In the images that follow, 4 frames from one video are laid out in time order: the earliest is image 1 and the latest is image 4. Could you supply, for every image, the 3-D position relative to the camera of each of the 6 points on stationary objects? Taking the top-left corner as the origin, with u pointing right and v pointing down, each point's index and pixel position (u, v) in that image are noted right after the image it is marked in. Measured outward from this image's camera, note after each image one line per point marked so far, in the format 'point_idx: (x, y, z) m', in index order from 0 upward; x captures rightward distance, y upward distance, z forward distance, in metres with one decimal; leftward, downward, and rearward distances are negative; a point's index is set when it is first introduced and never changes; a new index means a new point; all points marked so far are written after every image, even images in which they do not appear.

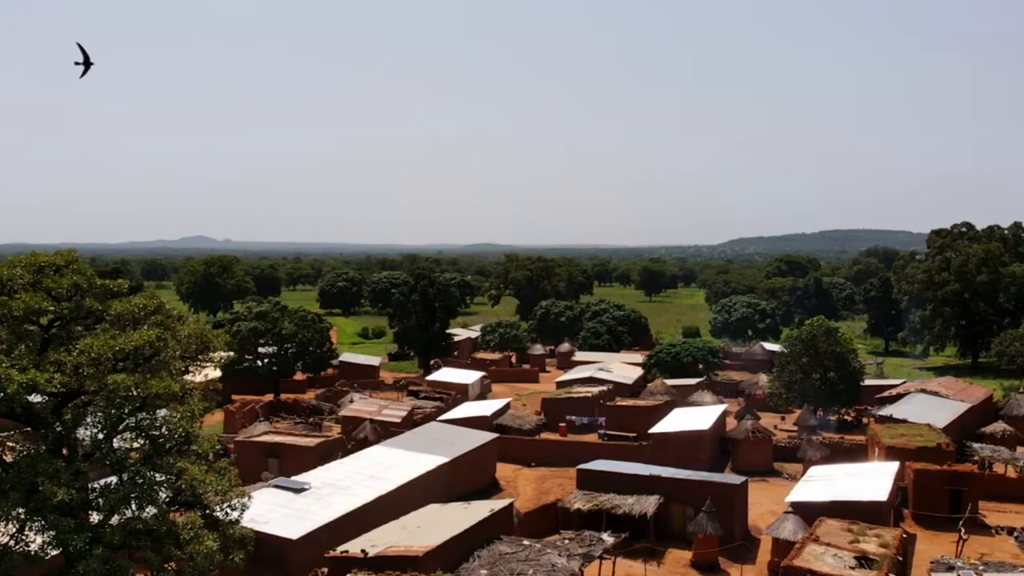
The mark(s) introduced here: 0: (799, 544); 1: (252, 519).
0: (+5.7, -5.1, +15.4) m
1: (-5.3, -4.7, +15.6) m
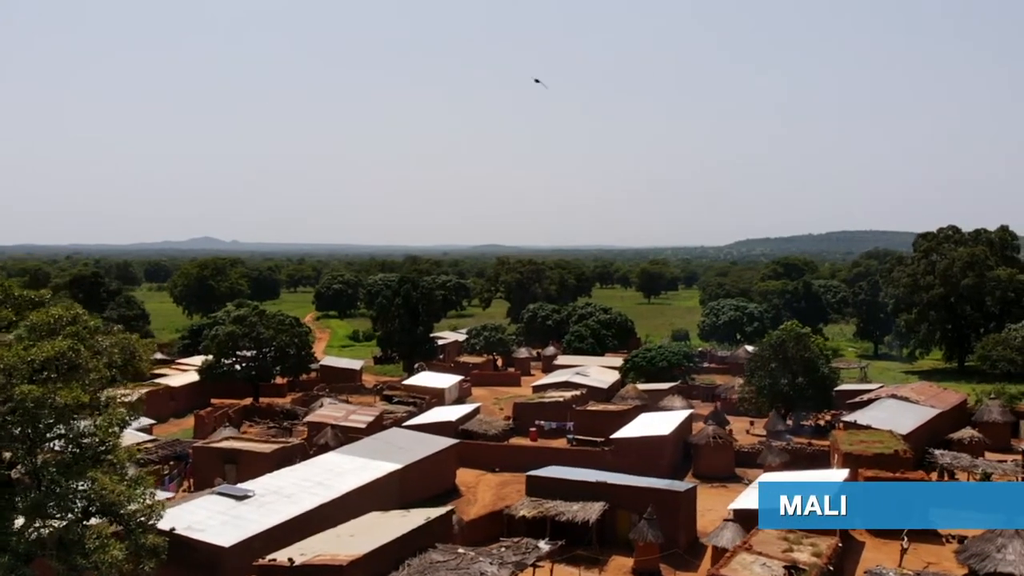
0: (+4.4, -5.3, +15.4) m
1: (-6.6, -4.9, +15.7) m
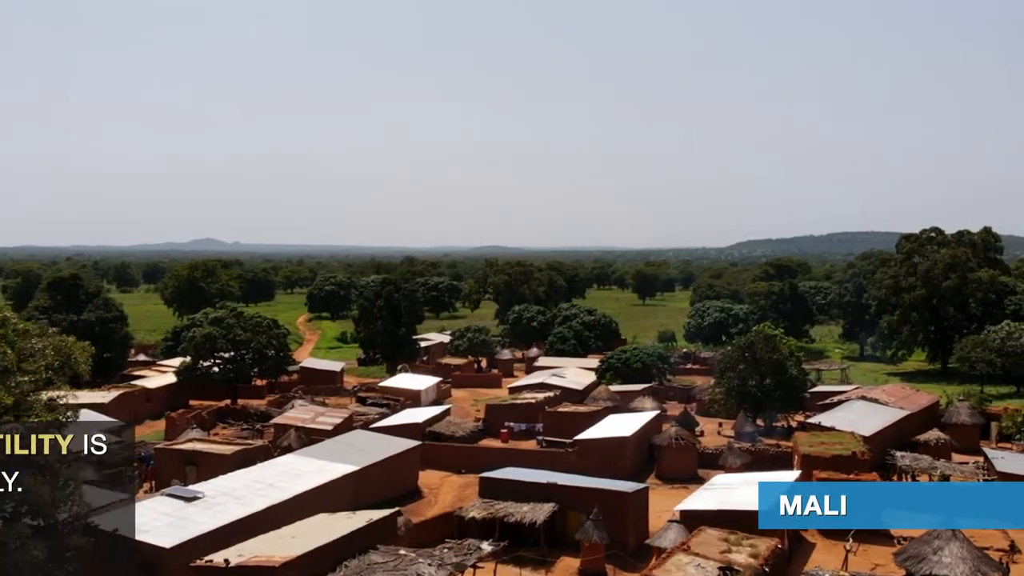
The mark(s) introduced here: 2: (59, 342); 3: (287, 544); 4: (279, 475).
0: (+3.1, -5.3, +15.5) m
1: (-7.8, -4.9, +15.8) m
2: (-8.2, -1.0, +14.0) m
3: (-4.5, -5.1, +15.4) m
4: (-6.0, -4.9, +19.8) m
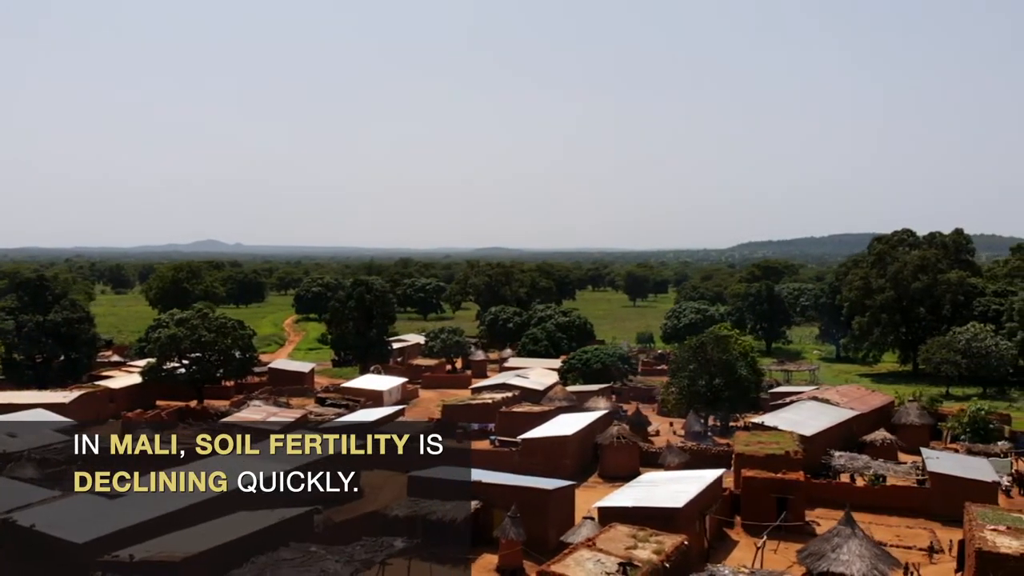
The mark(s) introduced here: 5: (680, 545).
0: (+1.2, -5.4, +15.7) m
1: (-9.7, -4.9, +16.1) m
2: (-10.1, -1.0, +14.2) m
3: (-6.4, -5.1, +15.7) m
4: (-7.9, -4.9, +20.1) m
5: (+3.6, -5.5, +16.3) m
